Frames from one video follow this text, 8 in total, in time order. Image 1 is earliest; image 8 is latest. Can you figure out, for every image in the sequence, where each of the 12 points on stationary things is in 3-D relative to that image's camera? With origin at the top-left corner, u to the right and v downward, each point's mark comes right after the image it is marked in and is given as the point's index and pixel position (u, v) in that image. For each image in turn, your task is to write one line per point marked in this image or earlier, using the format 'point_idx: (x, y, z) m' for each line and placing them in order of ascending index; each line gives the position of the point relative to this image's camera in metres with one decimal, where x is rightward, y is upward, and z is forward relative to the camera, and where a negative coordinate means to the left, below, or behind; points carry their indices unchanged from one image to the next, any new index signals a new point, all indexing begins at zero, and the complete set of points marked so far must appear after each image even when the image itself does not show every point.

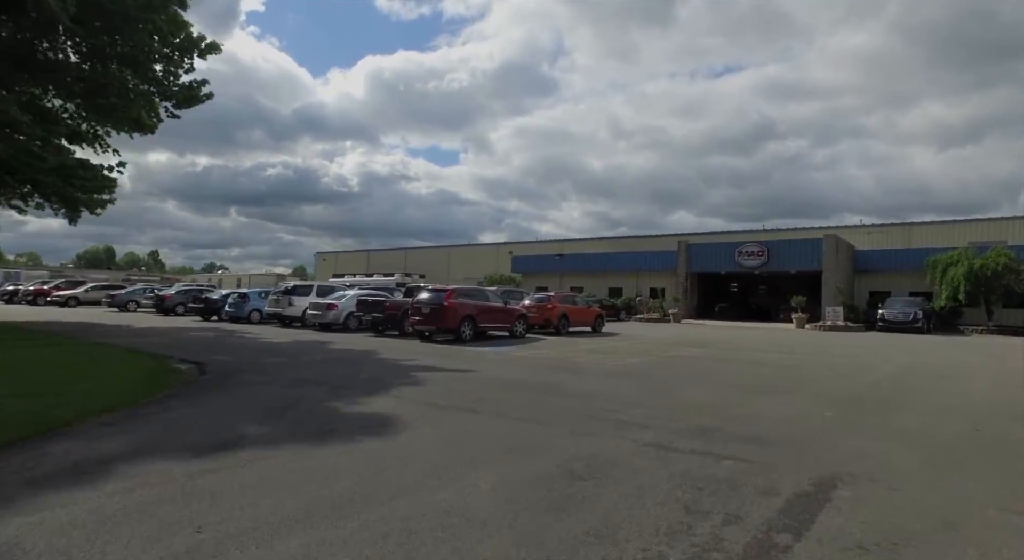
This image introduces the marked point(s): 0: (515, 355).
0: (+0.1, -2.0, +15.8) m
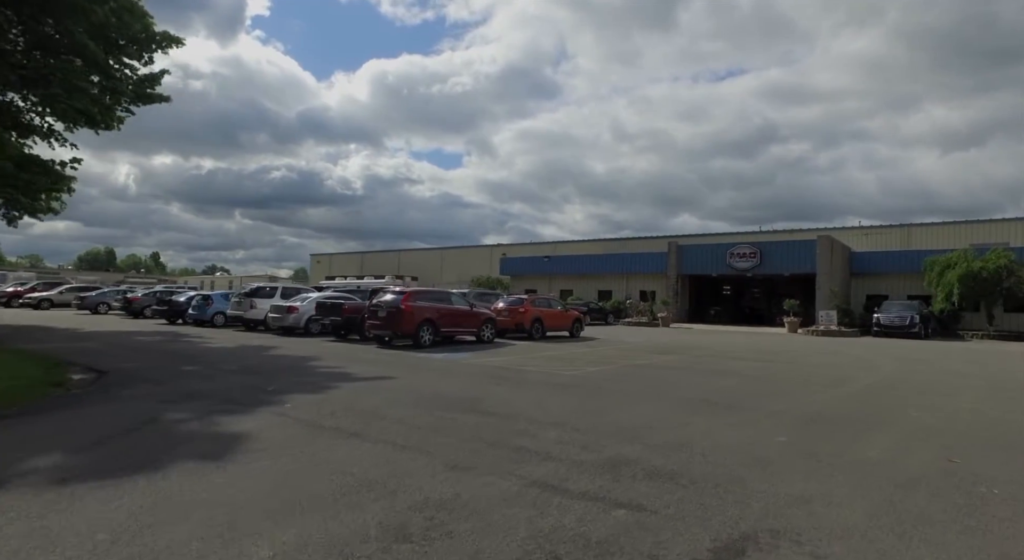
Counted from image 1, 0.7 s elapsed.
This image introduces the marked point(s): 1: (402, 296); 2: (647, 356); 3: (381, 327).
0: (-1.1, -2.0, +14.6) m
1: (-3.4, -0.5, +18.9) m
2: (+3.9, -2.2, +18.0) m
3: (-4.0, -1.4, +18.7) m
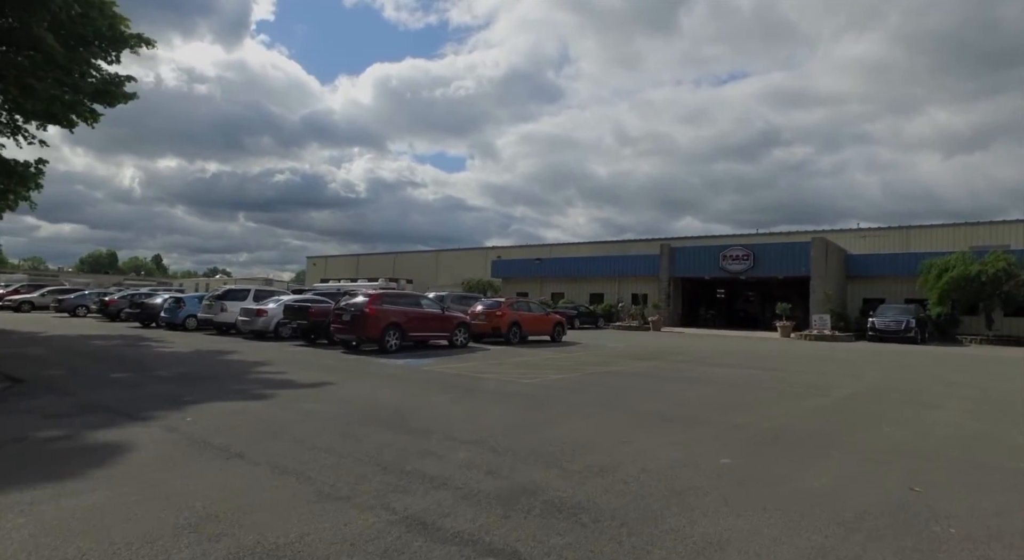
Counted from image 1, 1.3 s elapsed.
0: (-2.0, -2.0, +13.8) m
1: (-4.3, -0.6, +18.1) m
2: (+3.0, -2.3, +17.1) m
3: (-4.9, -1.5, +18.0) m
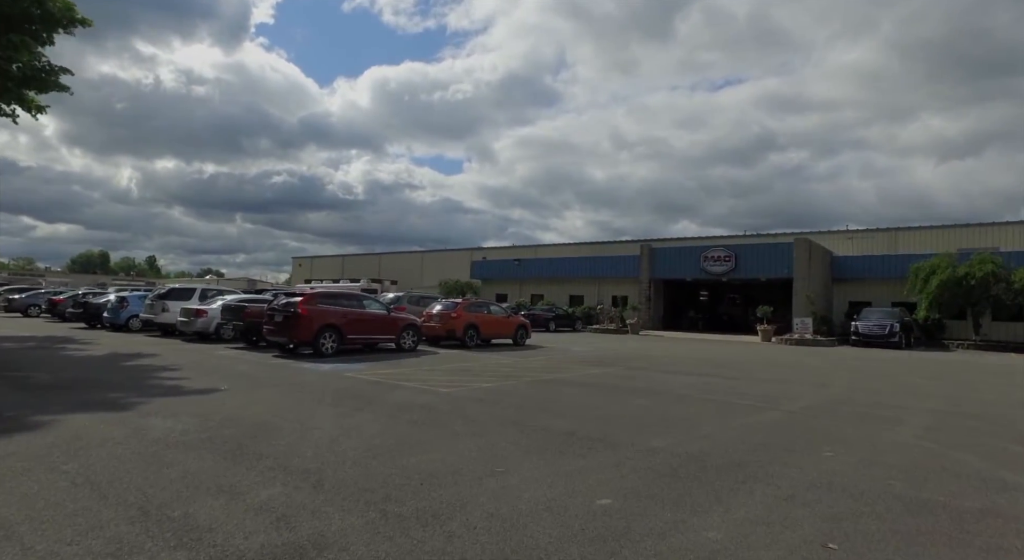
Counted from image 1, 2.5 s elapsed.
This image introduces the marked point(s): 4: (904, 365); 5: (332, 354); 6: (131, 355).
0: (-3.4, -2.0, +12.5) m
1: (-5.7, -0.5, +16.7) m
2: (+1.6, -2.3, +15.8) m
3: (-6.3, -1.4, +16.6) m
4: (+11.8, -2.6, +18.6) m
5: (-4.9, -2.1, +17.1) m
6: (-9.8, -1.9, +15.9) m
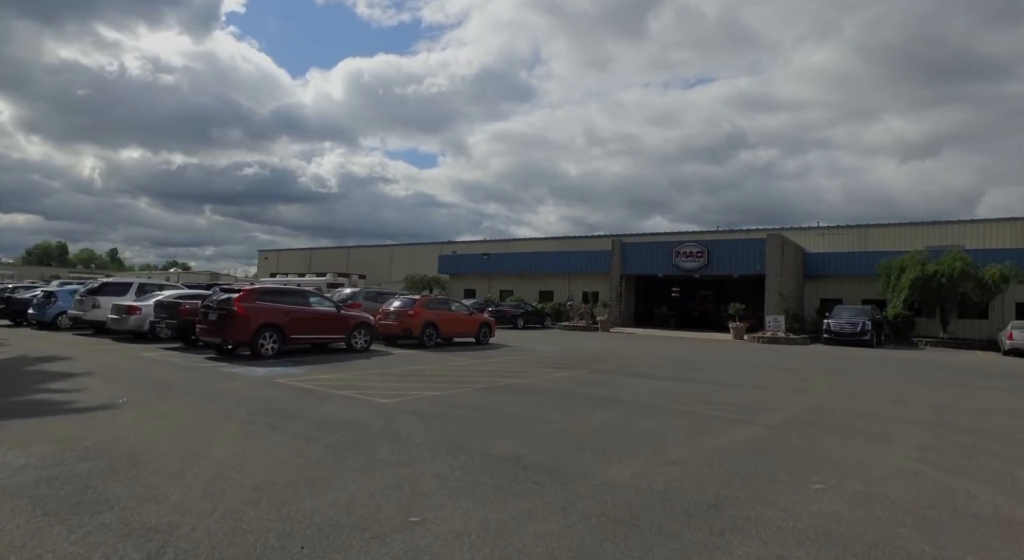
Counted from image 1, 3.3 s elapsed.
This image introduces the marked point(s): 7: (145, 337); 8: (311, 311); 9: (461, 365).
0: (-4.3, -1.9, +11.1) m
1: (-6.8, -0.4, +15.2) m
2: (+0.5, -2.2, +14.7) m
3: (-7.4, -1.3, +15.1) m
4: (+10.6, -2.5, +17.8) m
5: (-6.0, -1.9, +15.6) m
6: (-10.8, -1.8, +14.2) m
7: (-11.6, -1.8, +19.4) m
8: (-5.4, -0.8, +16.5) m
9: (-1.3, -2.2, +15.5) m
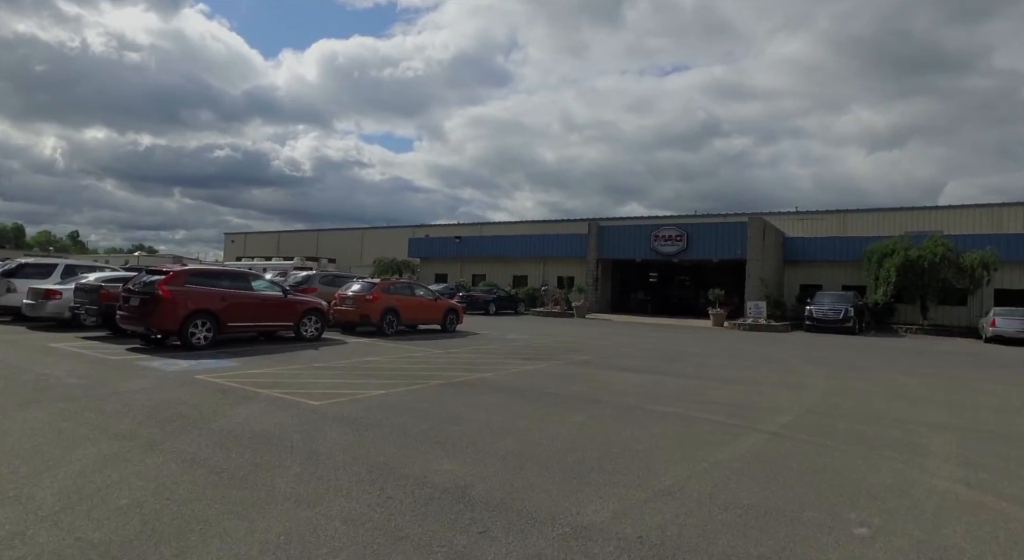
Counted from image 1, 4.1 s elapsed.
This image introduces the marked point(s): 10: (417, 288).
0: (-4.9, -1.5, +9.4) m
1: (-7.6, +0.1, +13.4) m
2: (-0.2, -1.8, +13.1) m
3: (-8.1, -0.9, +13.2) m
4: (+9.8, -2.1, +16.7) m
5: (-6.8, -1.5, +13.9) m
6: (-11.6, -1.4, +12.2) m
7: (-12.5, -1.2, +17.4) m
8: (-6.2, -0.4, +14.7) m
9: (-2.1, -1.7, +13.9) m
10: (-3.0, -0.3, +19.9) m
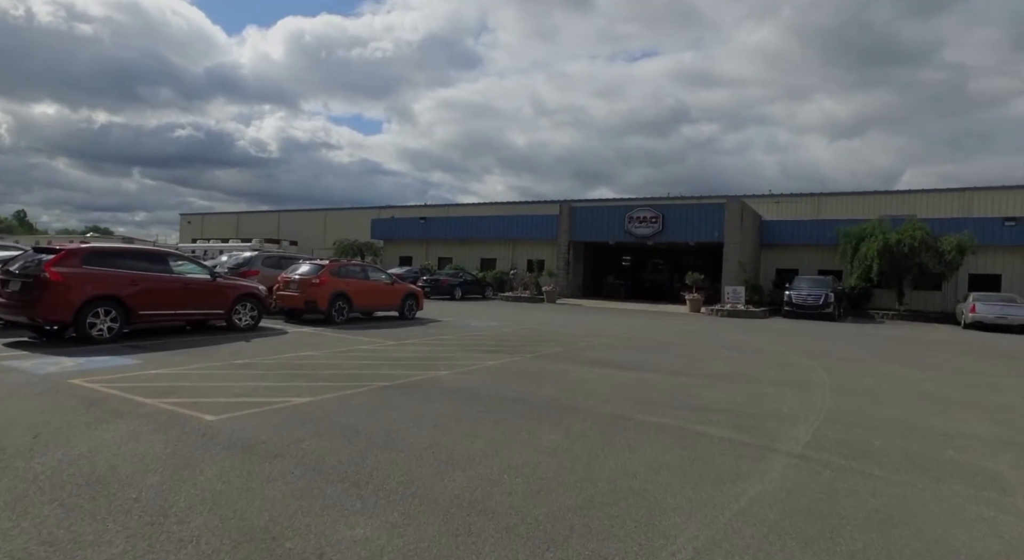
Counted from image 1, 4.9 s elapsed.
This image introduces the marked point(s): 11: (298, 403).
0: (-5.4, -1.3, +7.4) m
1: (-8.3, +0.4, +11.2) m
2: (-0.9, -1.4, +11.4) m
3: (-8.8, -0.5, +11.1) m
4: (+8.9, -1.6, +15.4) m
5: (-7.5, -1.1, +11.8) m
6: (-12.2, -1.0, +9.9) m
7: (-13.4, -0.8, +15.0) m
8: (-7.0, 0.0, +12.7) m
9: (-2.8, -1.4, +12.1) m
10: (-4.1, +0.3, +17.9) m
11: (-2.5, -1.4, +7.0) m
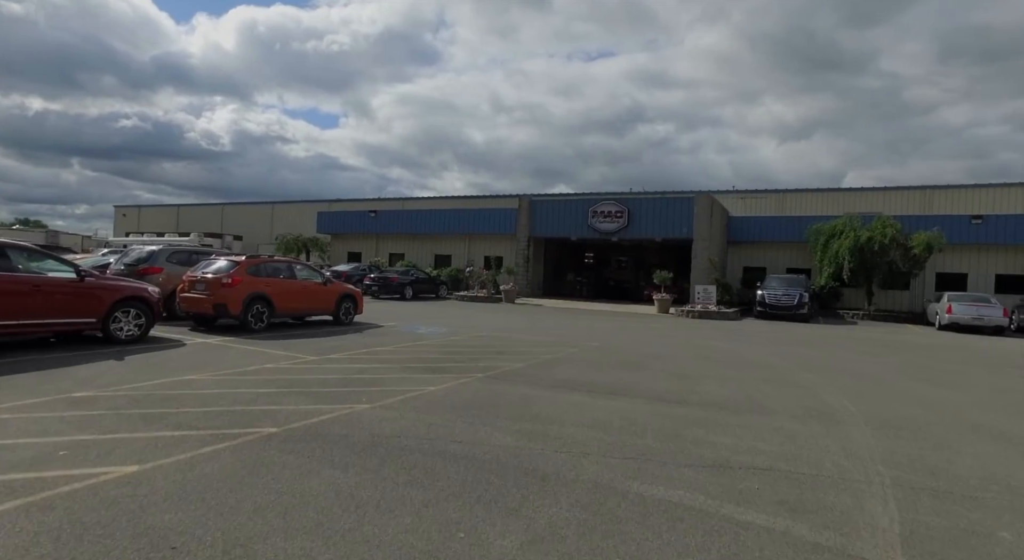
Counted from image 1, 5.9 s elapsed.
0: (-5.9, -1.3, +4.6) m
1: (-9.0, +0.4, +8.3) m
2: (-1.7, -1.4, +8.9) m
3: (-9.6, -0.5, +8.1) m
4: (+7.8, -1.7, +13.6) m
5: (-8.3, -1.1, +8.9) m
6: (-12.9, -1.0, +6.7) m
7: (-14.4, -0.7, +11.7) m
8: (-7.8, 0.0, +9.8) m
9: (-3.6, -1.4, +9.5) m
10: (-5.2, +0.3, +15.2) m
11: (-2.9, -1.4, +4.5) m
